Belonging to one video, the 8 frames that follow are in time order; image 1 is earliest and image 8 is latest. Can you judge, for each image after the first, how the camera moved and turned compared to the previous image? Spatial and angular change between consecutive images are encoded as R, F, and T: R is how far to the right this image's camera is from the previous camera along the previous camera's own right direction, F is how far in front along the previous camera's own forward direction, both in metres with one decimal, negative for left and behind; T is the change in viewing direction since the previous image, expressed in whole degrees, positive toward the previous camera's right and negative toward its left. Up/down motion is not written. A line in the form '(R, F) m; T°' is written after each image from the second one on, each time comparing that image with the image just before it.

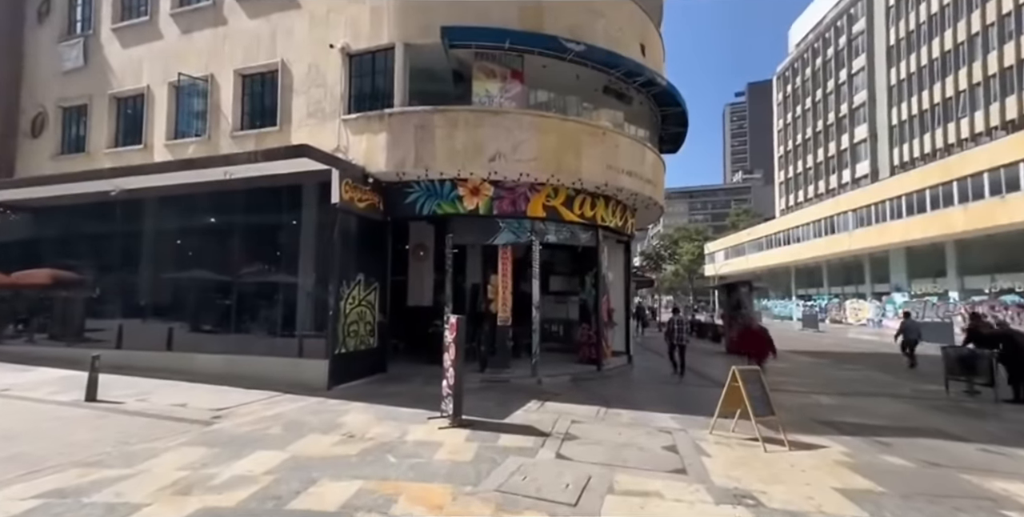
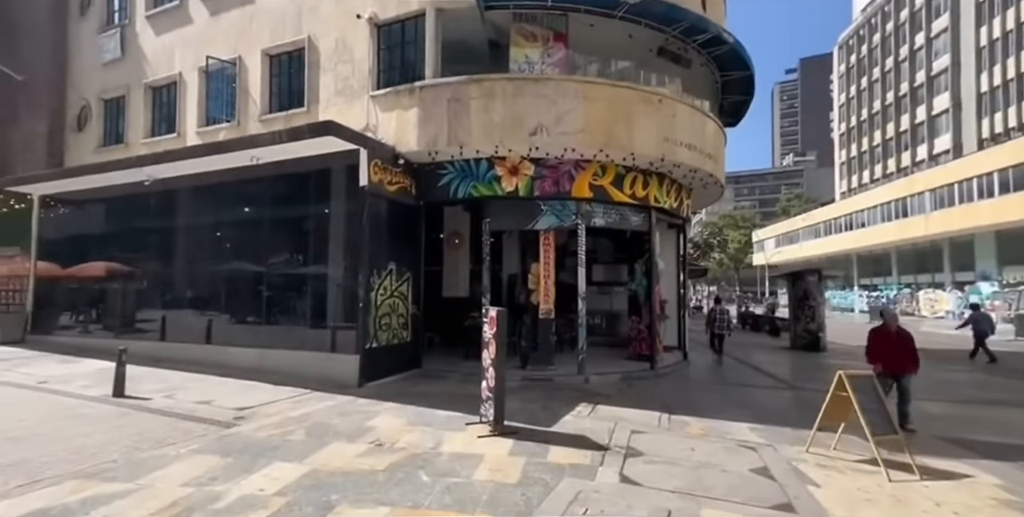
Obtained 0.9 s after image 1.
(-0.2, +0.9) m; -4°
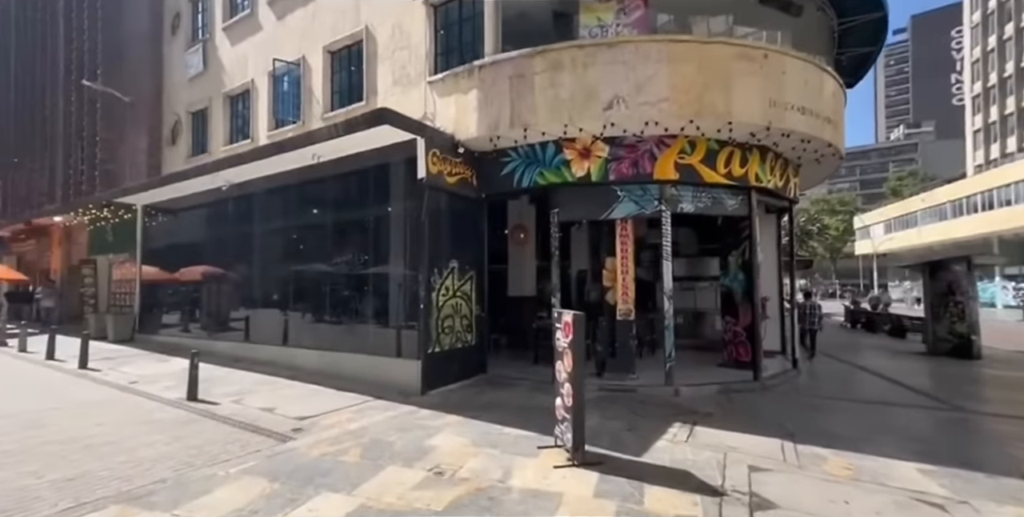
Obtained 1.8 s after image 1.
(-0.1, +0.9) m; -9°
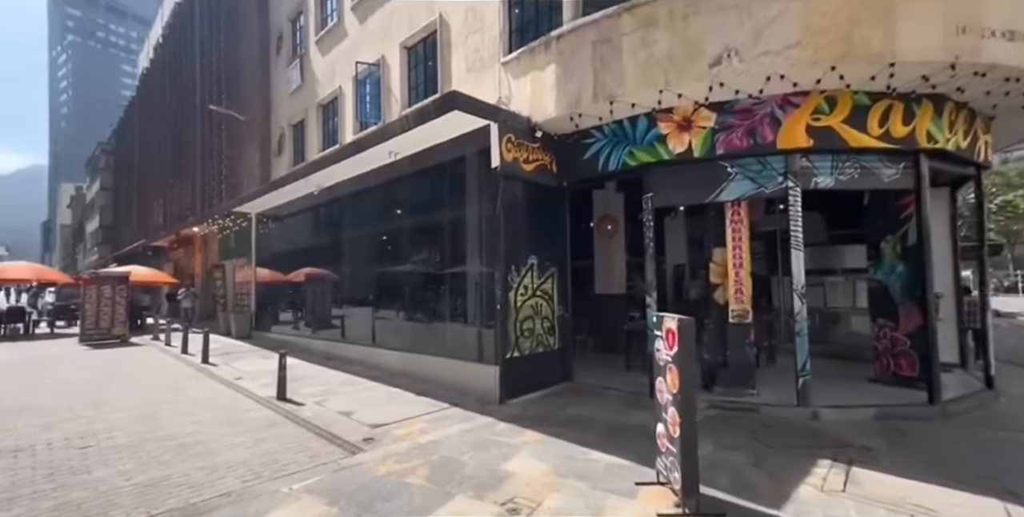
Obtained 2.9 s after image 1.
(0.0, +0.9) m; -11°
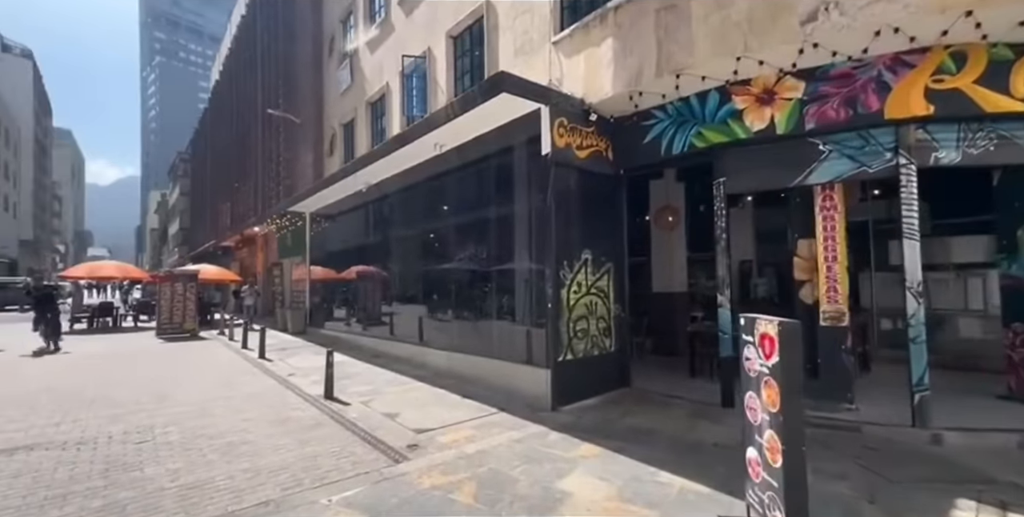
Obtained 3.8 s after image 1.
(-0.1, +0.5) m; -6°
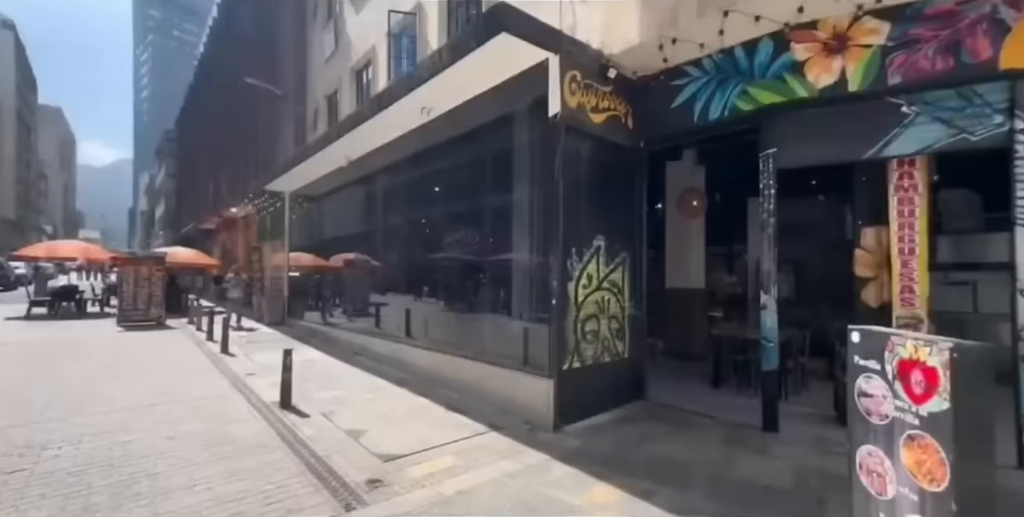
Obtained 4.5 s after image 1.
(-0.1, +1.3) m; +1°
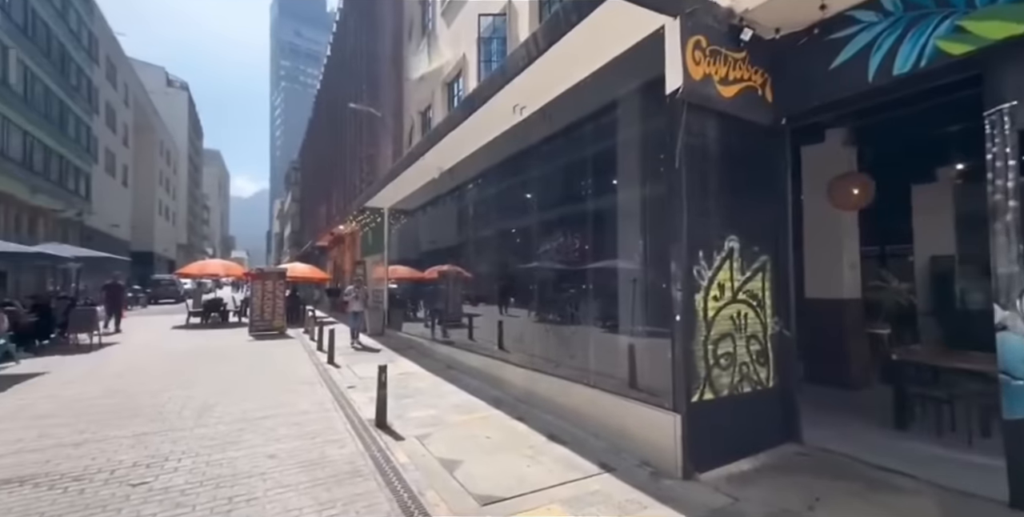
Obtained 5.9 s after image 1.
(-0.2, +0.8) m; -11°
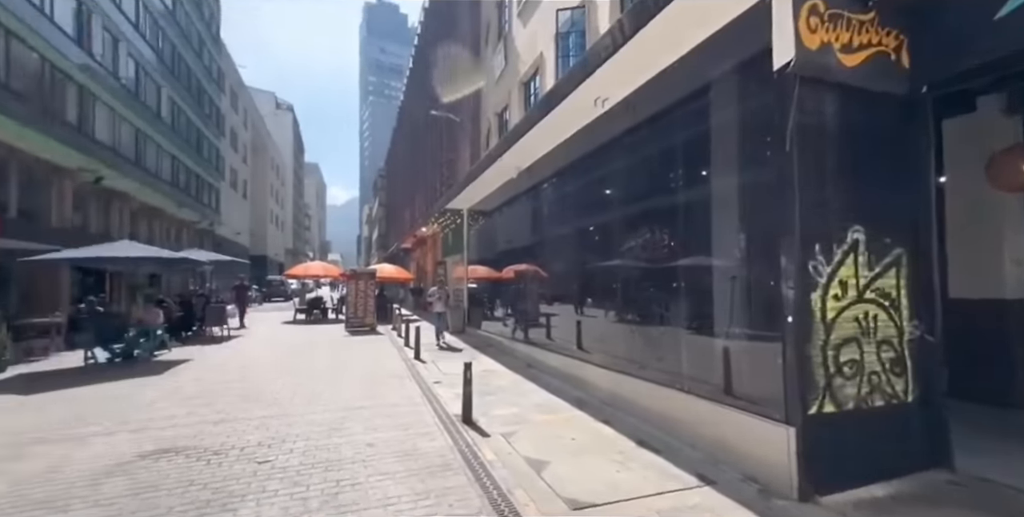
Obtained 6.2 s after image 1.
(-0.1, +0.2) m; -10°
